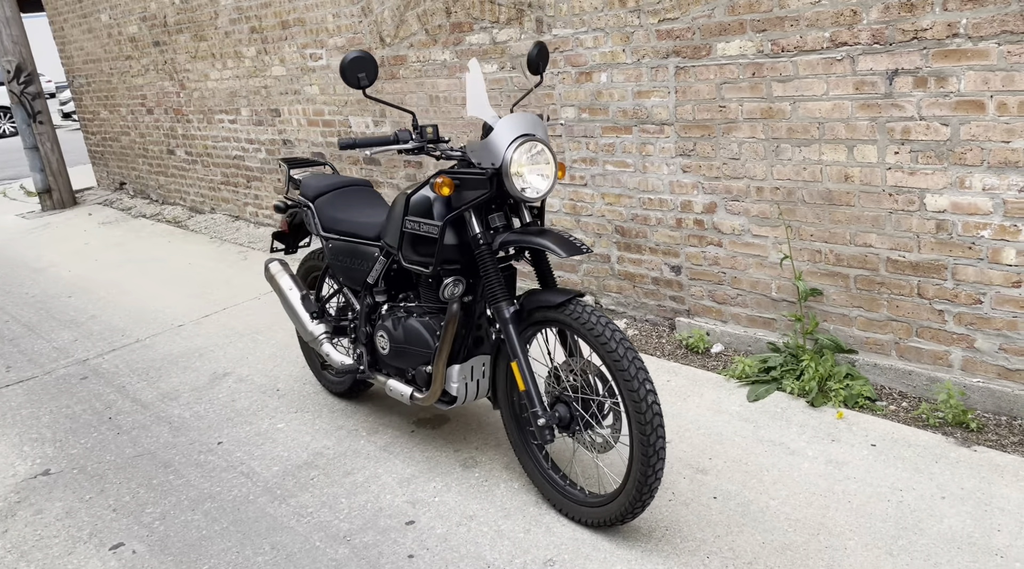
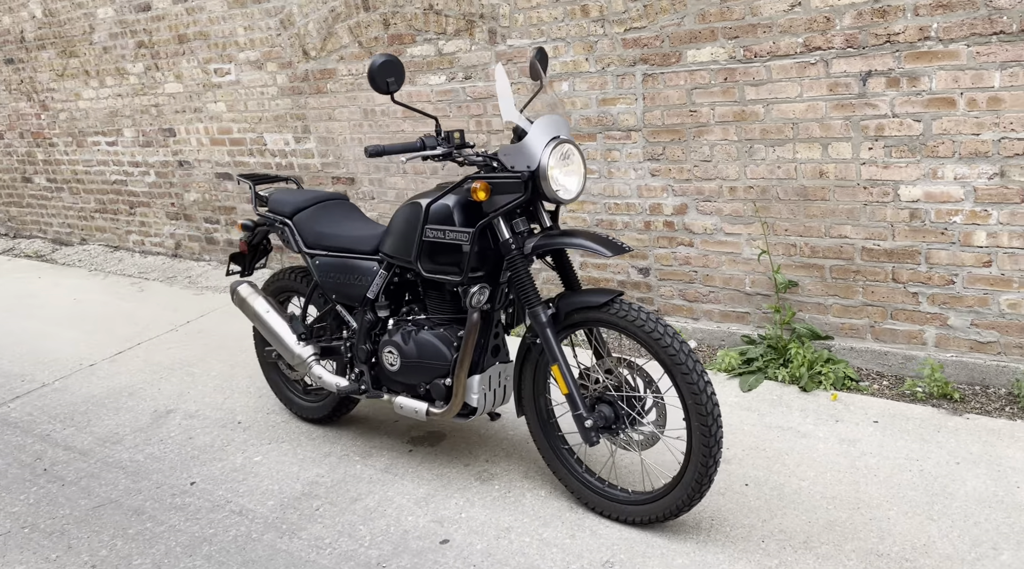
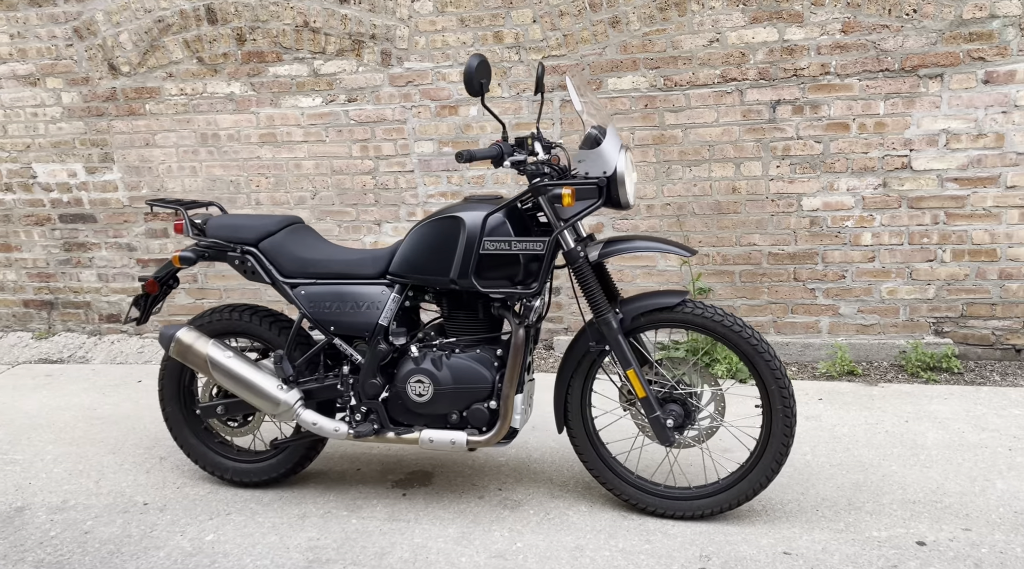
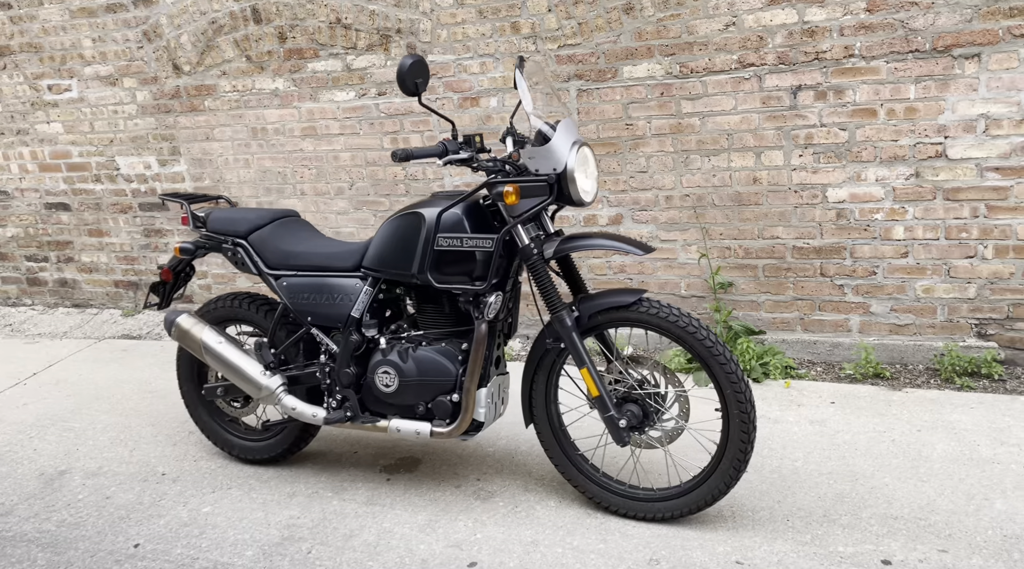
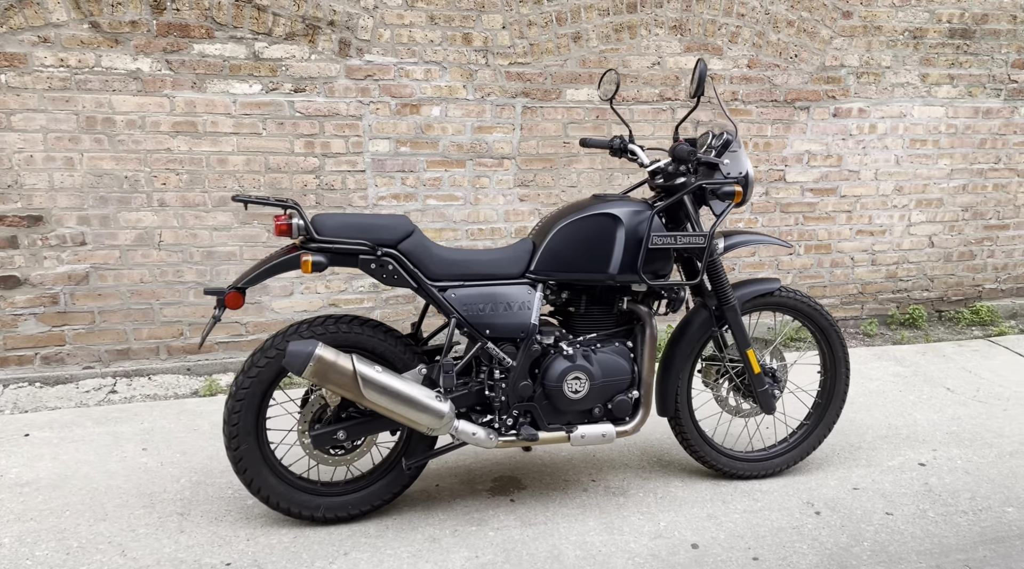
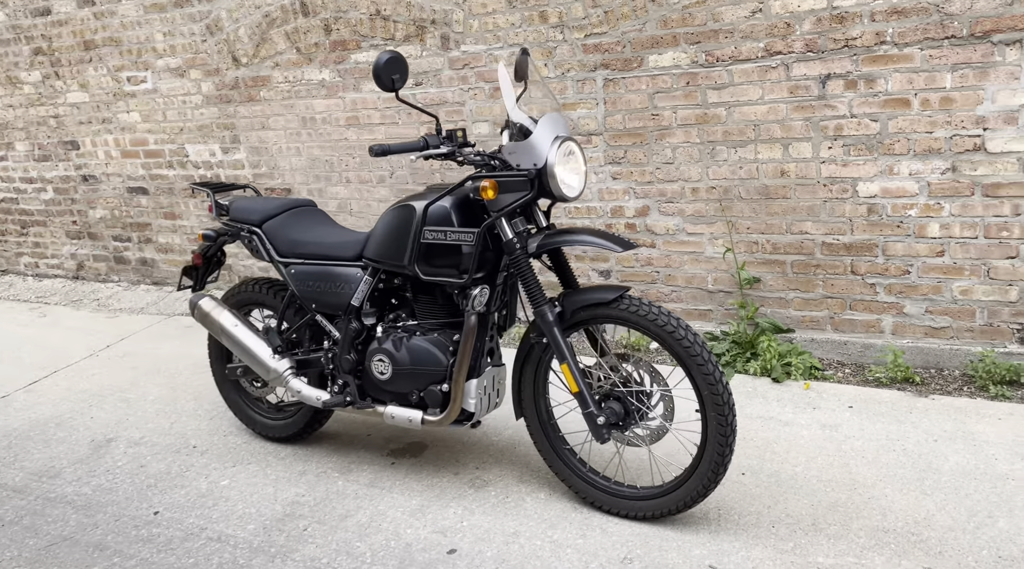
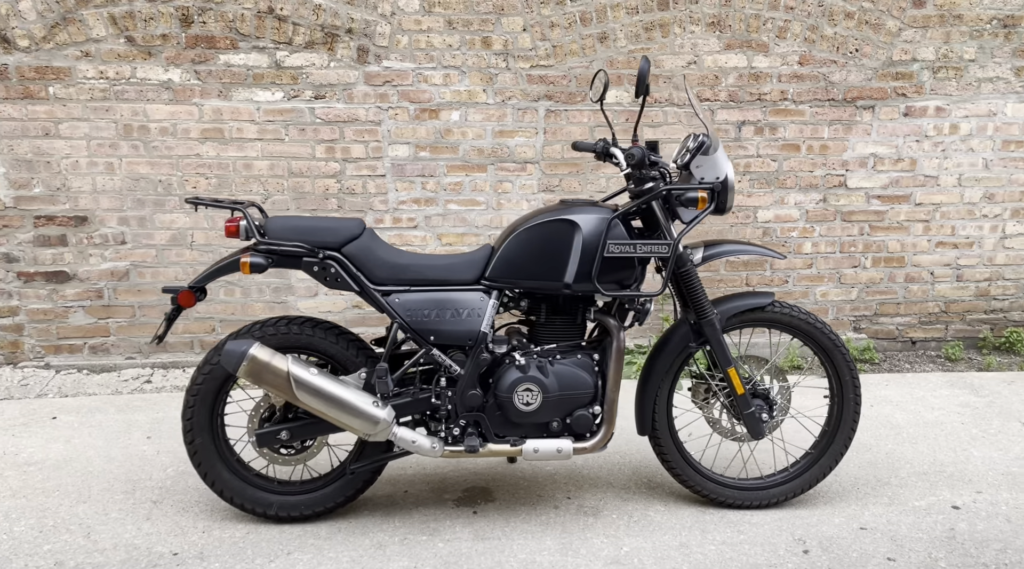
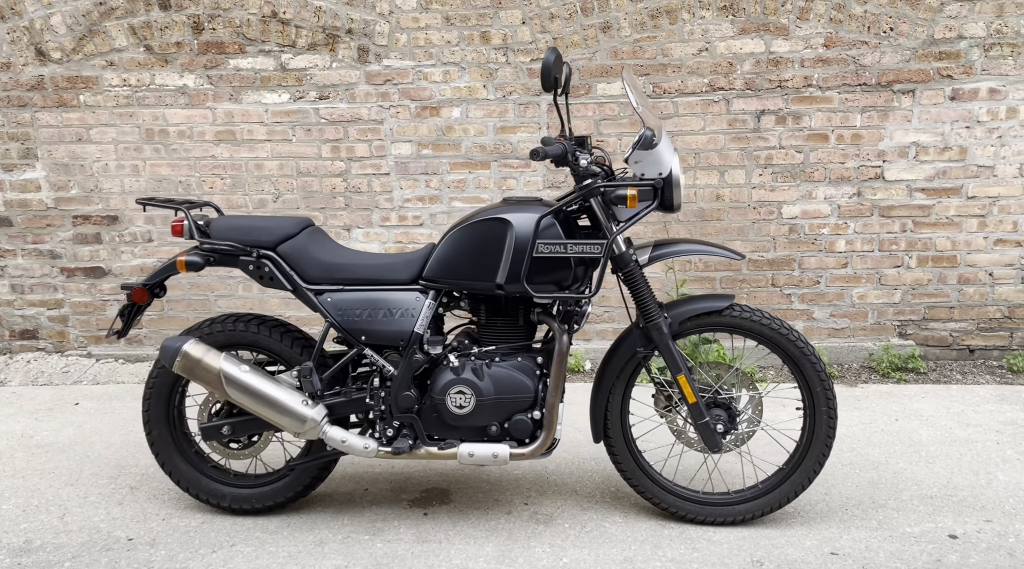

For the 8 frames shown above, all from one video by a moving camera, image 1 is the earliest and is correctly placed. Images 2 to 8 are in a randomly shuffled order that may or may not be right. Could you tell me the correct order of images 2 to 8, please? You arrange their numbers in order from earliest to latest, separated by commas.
2, 6, 4, 3, 8, 7, 5
